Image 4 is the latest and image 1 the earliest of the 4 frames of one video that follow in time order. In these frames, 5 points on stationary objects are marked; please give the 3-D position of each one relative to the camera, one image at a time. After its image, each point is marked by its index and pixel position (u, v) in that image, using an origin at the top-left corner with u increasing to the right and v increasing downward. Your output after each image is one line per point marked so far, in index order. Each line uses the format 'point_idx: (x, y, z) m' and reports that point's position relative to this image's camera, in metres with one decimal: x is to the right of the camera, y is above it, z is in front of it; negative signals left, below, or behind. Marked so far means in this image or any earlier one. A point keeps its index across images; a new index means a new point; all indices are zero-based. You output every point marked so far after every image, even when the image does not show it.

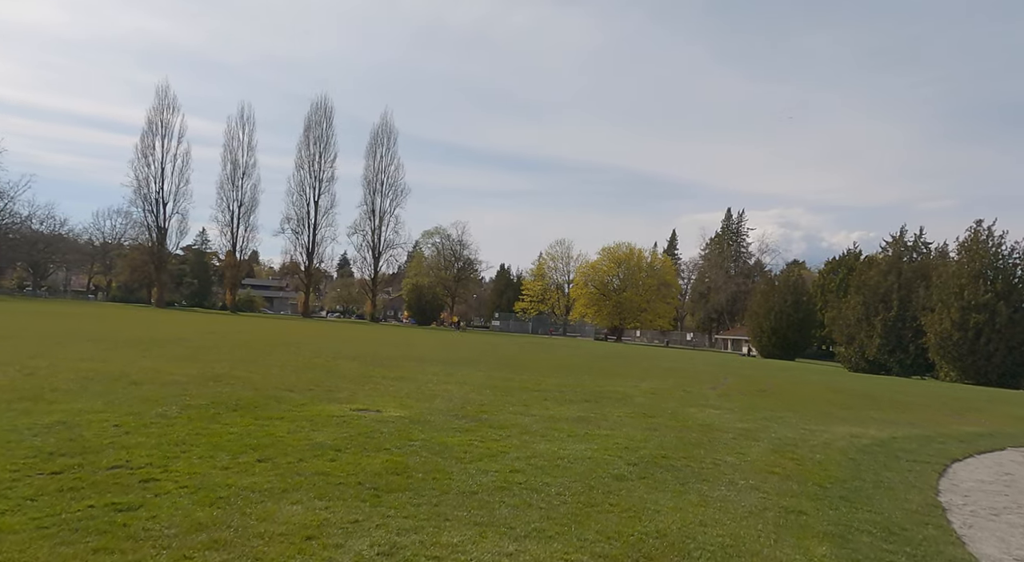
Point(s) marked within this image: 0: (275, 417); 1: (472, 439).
0: (-3.2, -1.8, +10.7) m
1: (-0.5, -2.1, +10.7) m
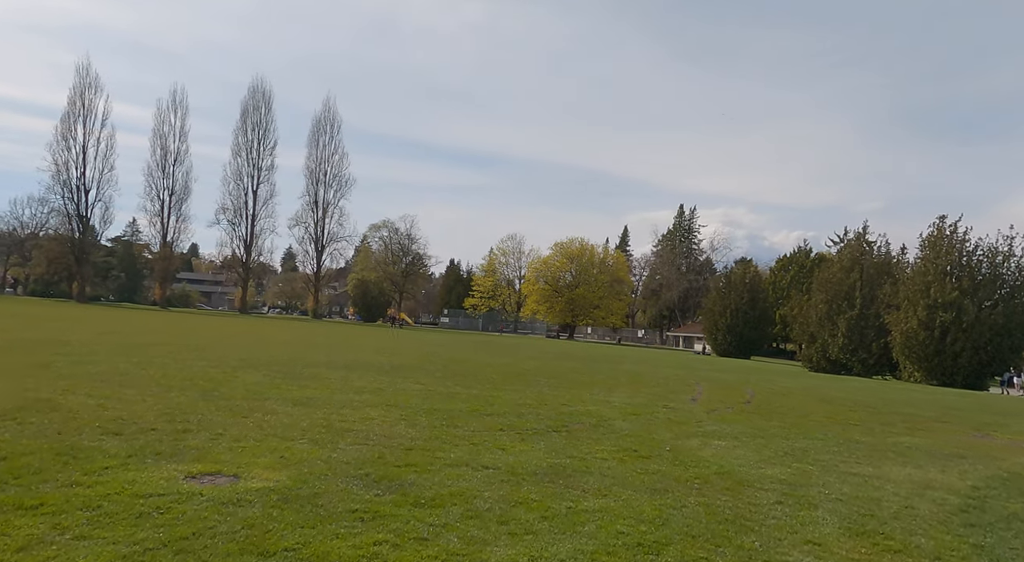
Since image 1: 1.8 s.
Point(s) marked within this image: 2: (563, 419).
0: (-3.6, -1.7, +6.0) m
1: (-1.0, -2.0, +6.2) m
2: (+1.0, -2.7, +15.8) m
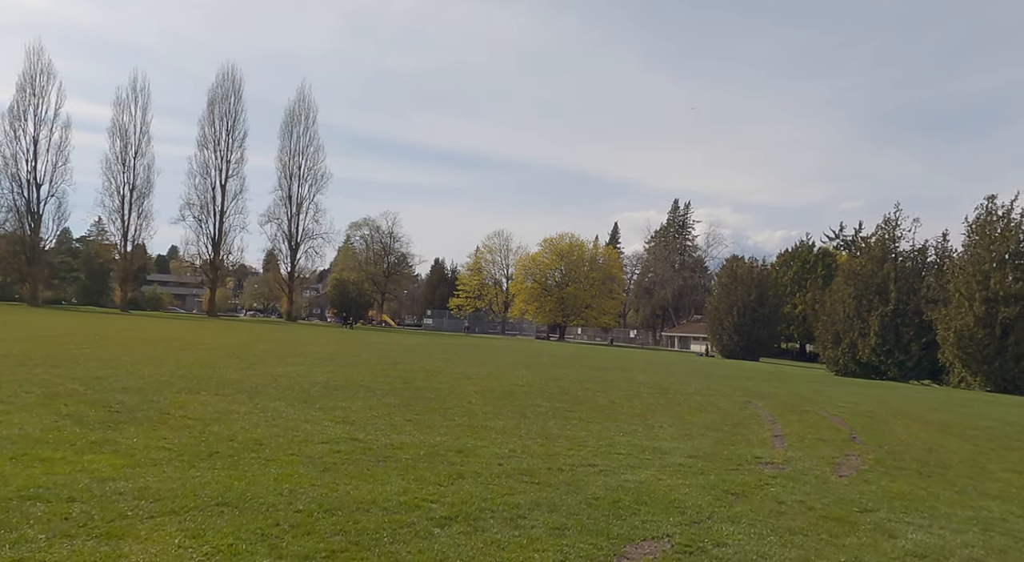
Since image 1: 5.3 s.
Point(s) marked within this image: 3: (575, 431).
0: (-3.6, -1.2, -2.6) m
1: (-1.0, -1.5, -2.4) m
2: (+0.9, -2.2, +7.2) m
3: (+1.1, -2.6, +14.3) m
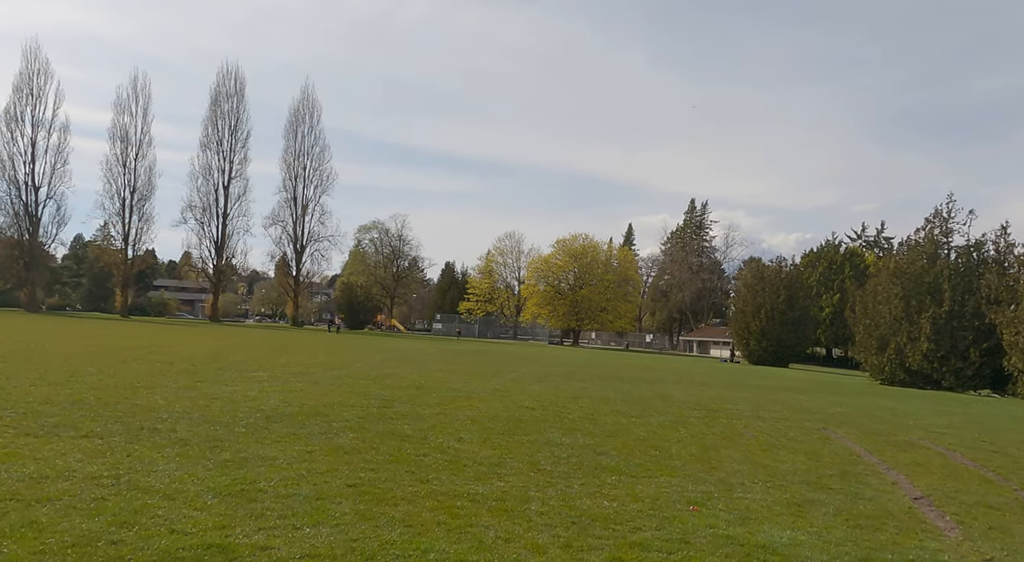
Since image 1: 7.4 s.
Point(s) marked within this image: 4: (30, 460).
0: (-3.8, -1.0, -7.9) m
1: (-1.2, -1.2, -7.7) m
2: (+0.8, -2.0, +1.8) m
3: (+1.2, -2.4, +8.9) m
4: (-5.6, -2.0, +9.4) m
